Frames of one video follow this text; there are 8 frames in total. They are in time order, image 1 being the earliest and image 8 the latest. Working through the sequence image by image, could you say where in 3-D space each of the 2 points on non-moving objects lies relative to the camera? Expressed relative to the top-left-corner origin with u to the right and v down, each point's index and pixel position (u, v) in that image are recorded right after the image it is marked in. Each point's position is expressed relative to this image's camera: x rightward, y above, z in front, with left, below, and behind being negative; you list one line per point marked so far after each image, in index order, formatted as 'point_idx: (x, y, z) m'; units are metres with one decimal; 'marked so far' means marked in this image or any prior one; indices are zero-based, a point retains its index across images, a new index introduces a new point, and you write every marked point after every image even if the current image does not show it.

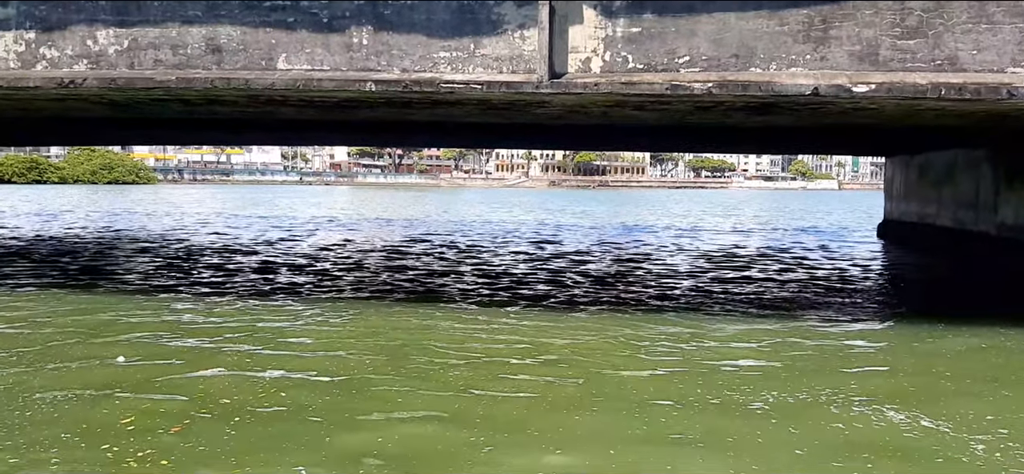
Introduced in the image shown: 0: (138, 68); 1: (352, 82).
0: (-4.9, +2.2, +12.3) m
1: (-2.0, +2.0, +11.8) m
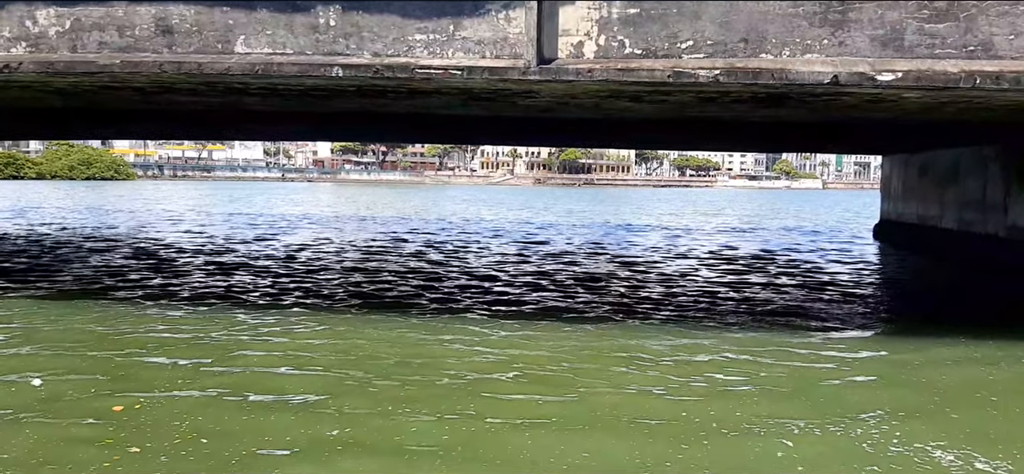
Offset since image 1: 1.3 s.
0: (-5.1, +2.2, +11.0) m
1: (-2.2, +1.9, +10.6) m
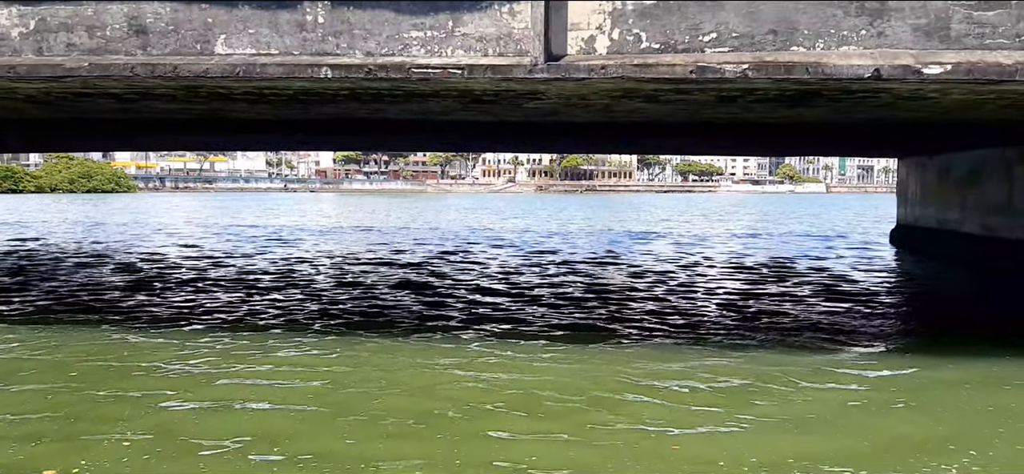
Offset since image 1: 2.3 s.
0: (-5.0, +2.0, +10.1) m
1: (-2.2, +1.8, +9.7) m
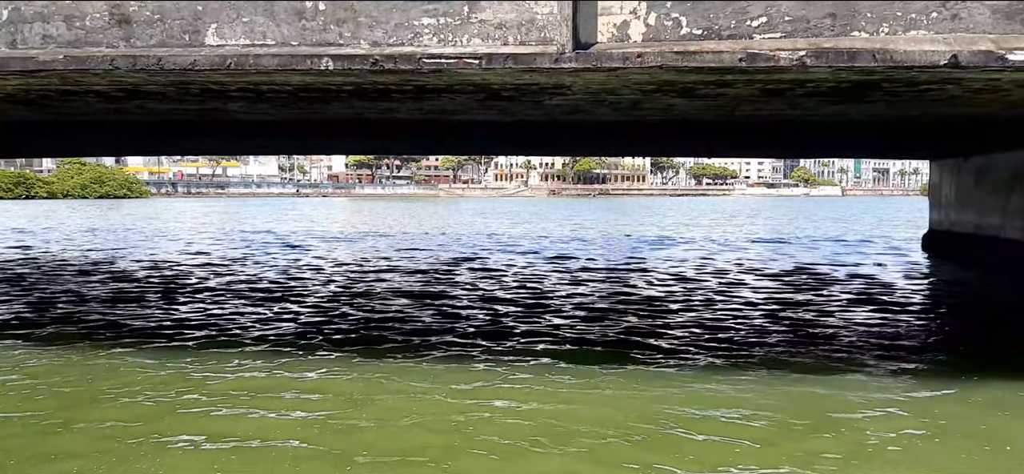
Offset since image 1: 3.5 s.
0: (-4.8, +1.9, +9.2) m
1: (-1.9, +1.7, +8.7) m
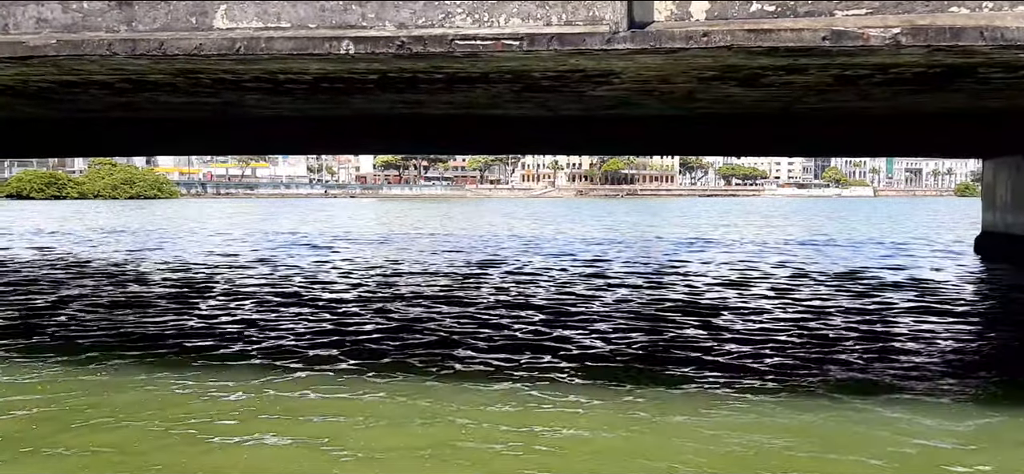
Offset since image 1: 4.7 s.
0: (-4.5, +1.8, +8.3) m
1: (-1.6, +1.6, +7.7) m
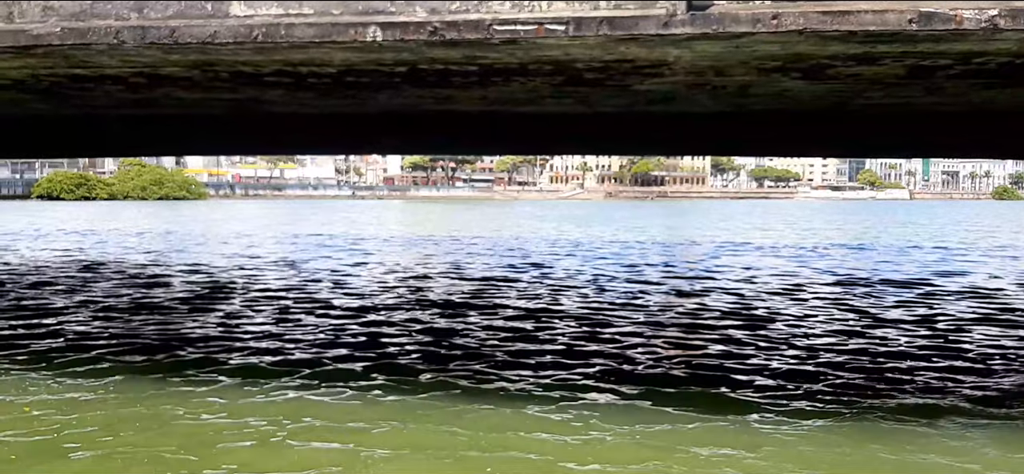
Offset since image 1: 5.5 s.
0: (-4.1, +1.8, +7.7) m
1: (-1.3, +1.6, +7.0) m
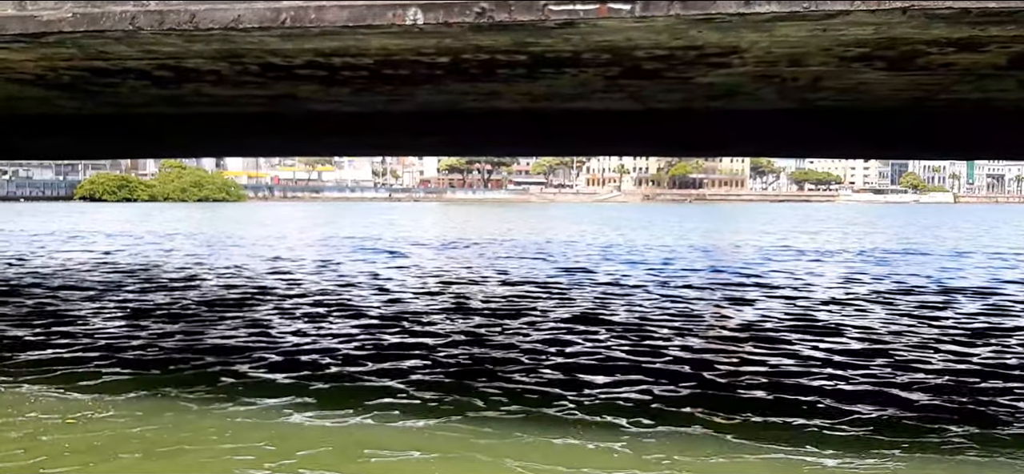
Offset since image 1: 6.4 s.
0: (-3.7, +1.7, +7.1) m
1: (-0.9, +1.5, +6.3) m
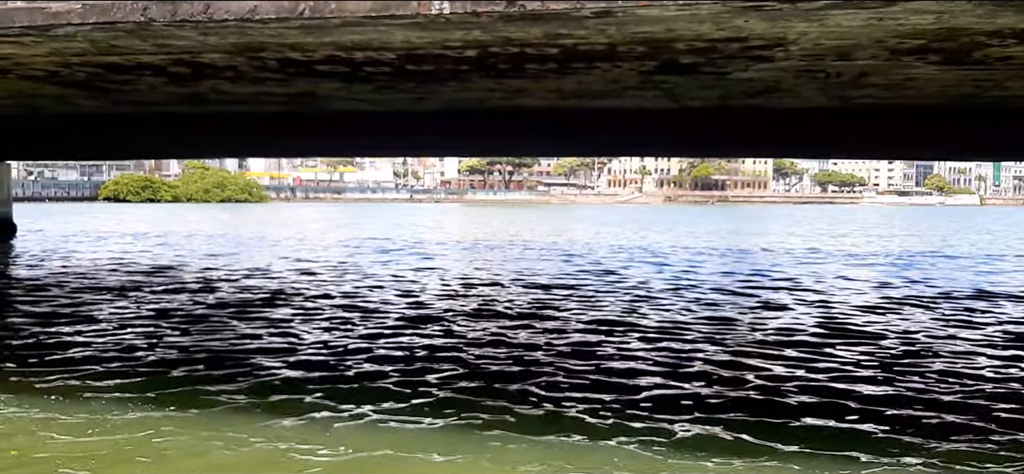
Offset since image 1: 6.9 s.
0: (-3.5, +1.7, +6.8) m
1: (-0.7, +1.5, +6.0) m
